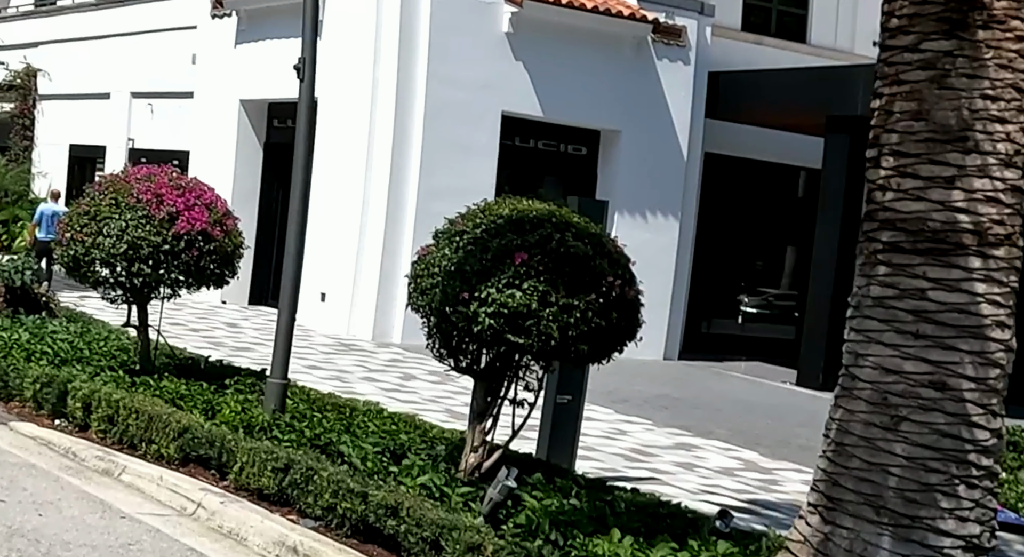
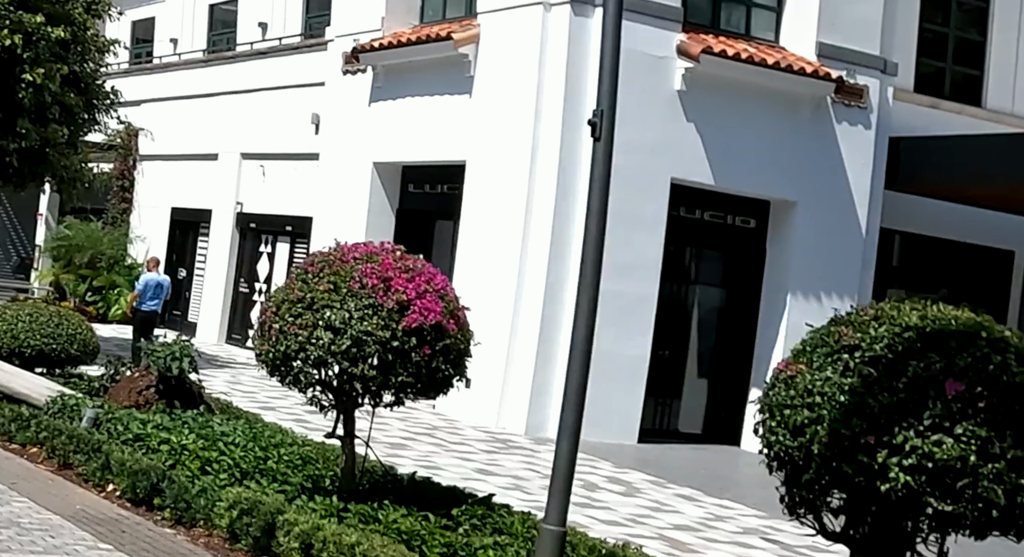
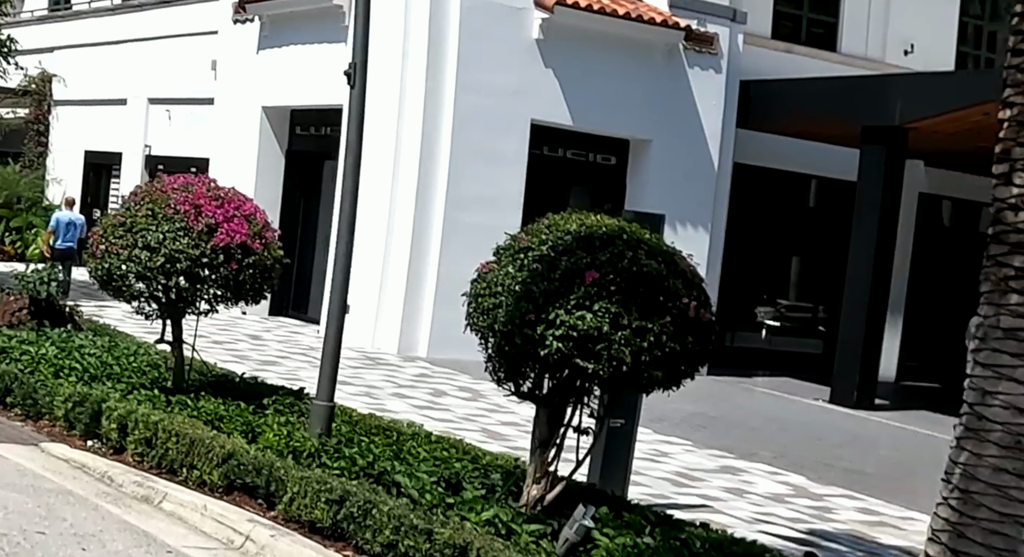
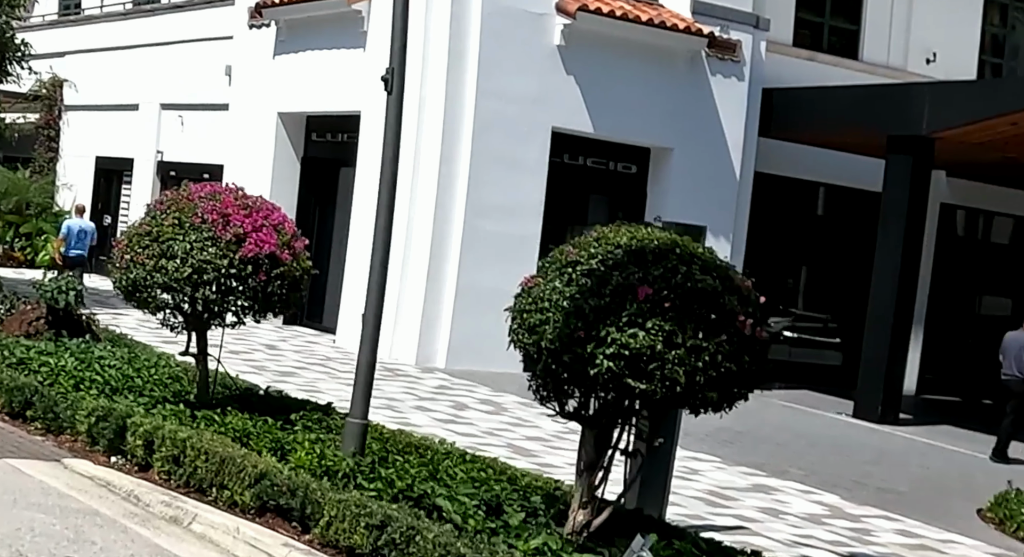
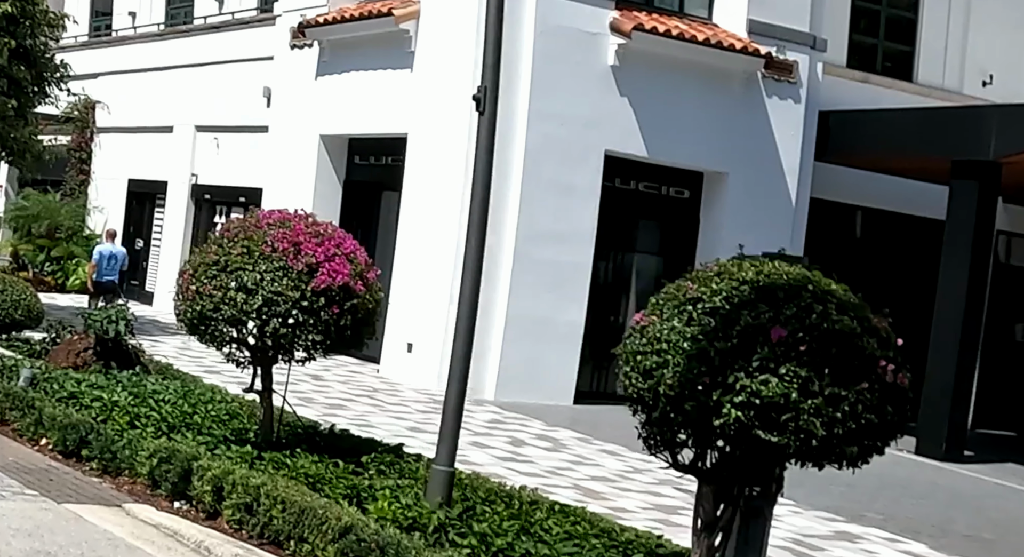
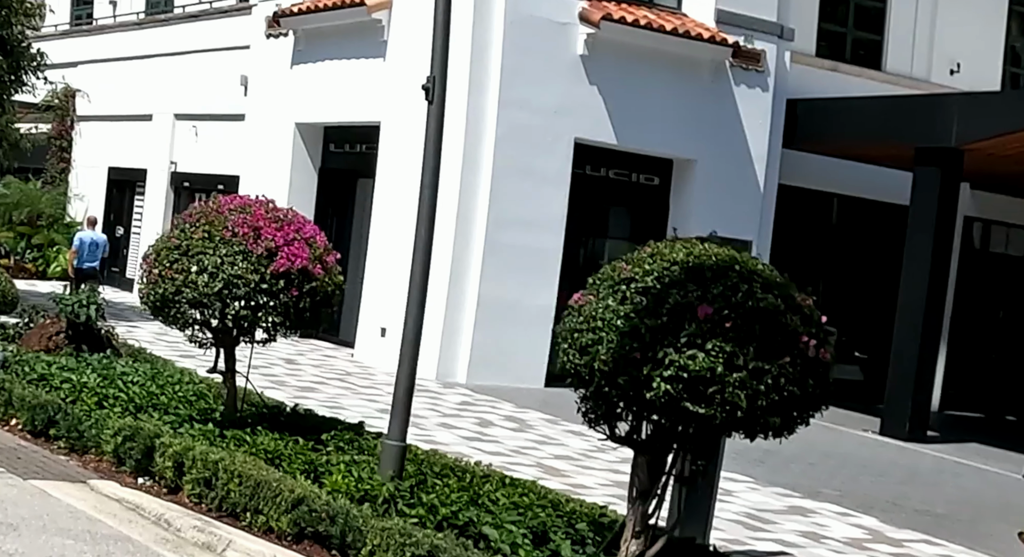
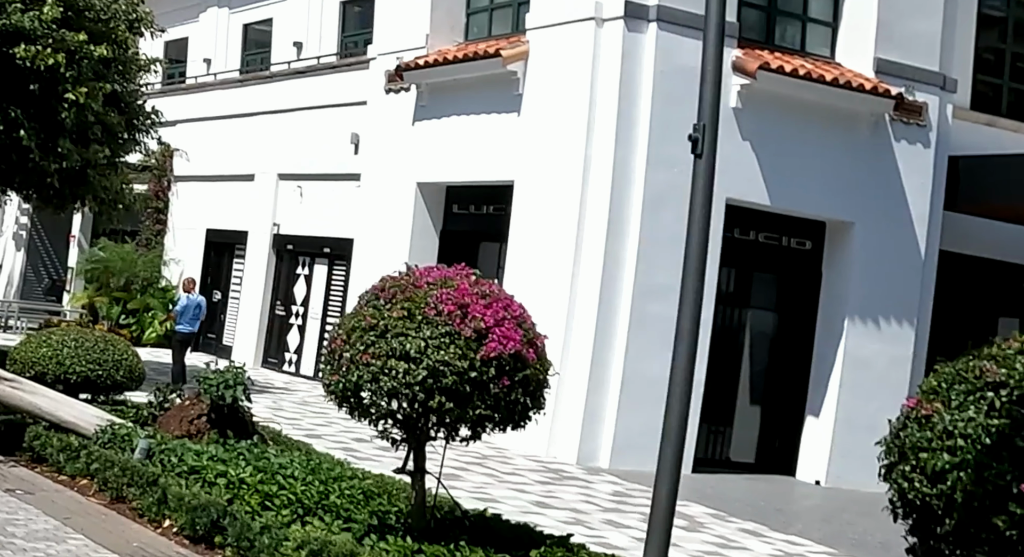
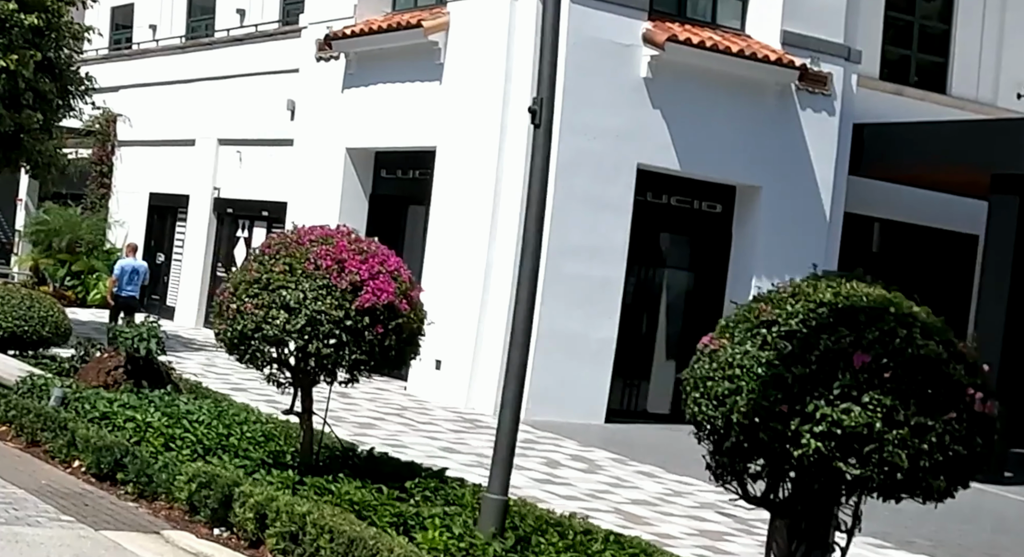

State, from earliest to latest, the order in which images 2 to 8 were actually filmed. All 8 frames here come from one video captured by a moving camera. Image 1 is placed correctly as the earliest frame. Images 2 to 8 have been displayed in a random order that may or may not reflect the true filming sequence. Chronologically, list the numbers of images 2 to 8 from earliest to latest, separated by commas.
3, 4, 6, 5, 8, 2, 7
